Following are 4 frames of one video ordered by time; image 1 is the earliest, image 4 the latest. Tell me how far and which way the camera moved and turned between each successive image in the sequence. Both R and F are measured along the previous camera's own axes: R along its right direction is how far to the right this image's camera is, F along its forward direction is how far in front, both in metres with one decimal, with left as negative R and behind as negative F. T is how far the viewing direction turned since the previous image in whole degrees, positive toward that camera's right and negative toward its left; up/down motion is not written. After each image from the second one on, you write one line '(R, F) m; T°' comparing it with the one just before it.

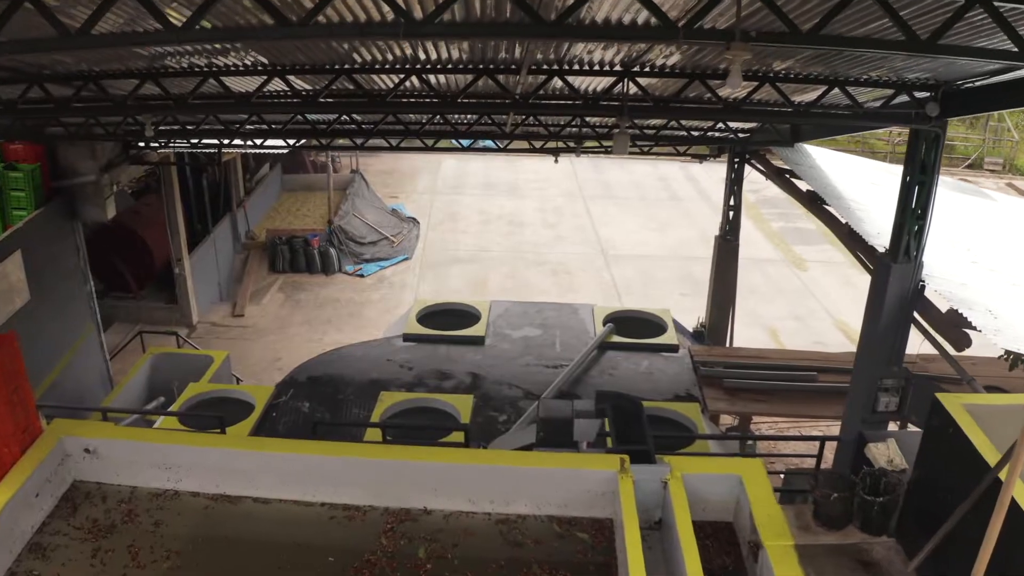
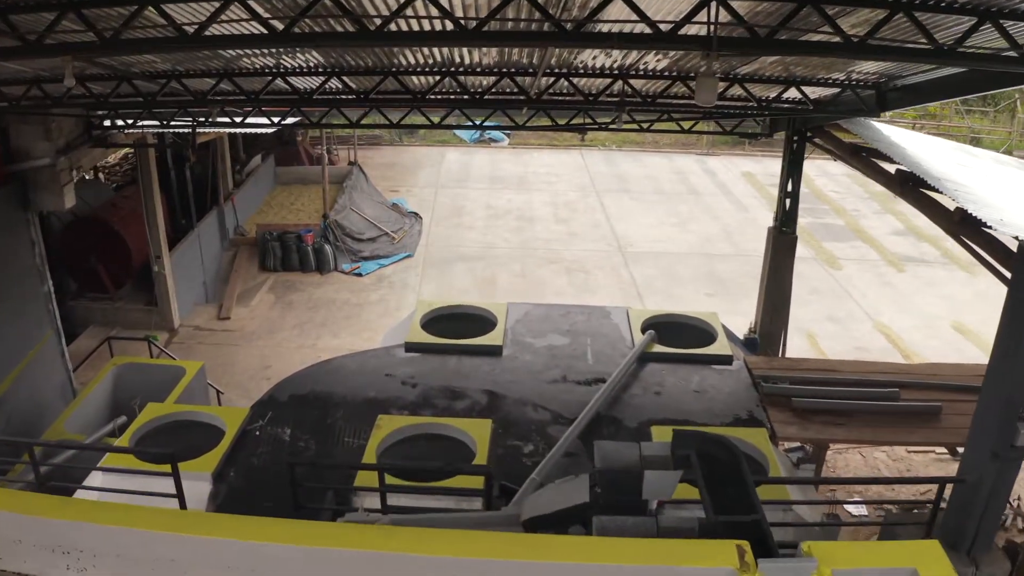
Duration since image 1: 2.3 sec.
(-0.3, +1.8) m; 0°
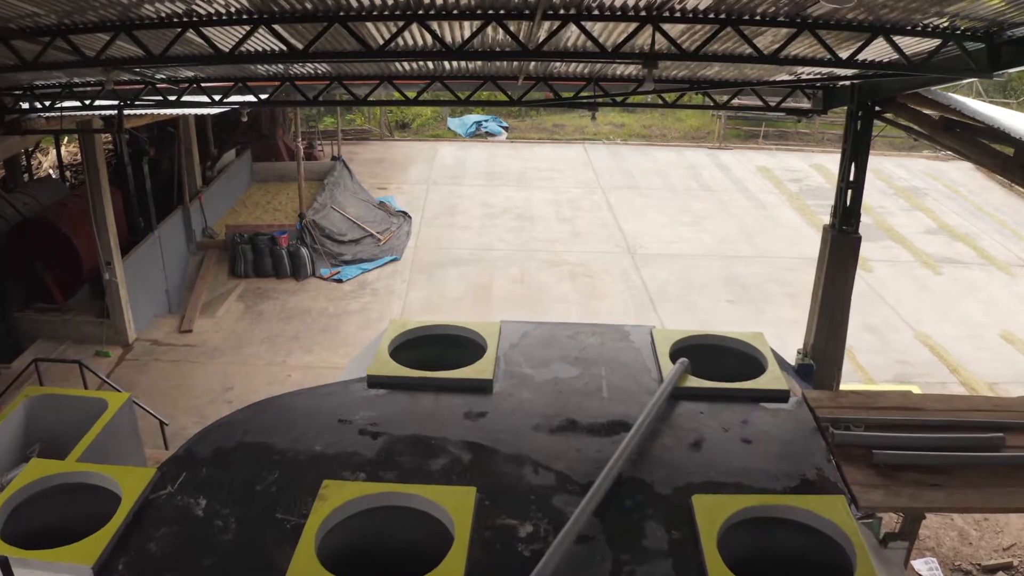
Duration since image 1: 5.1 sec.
(+0.1, +2.0) m; 0°
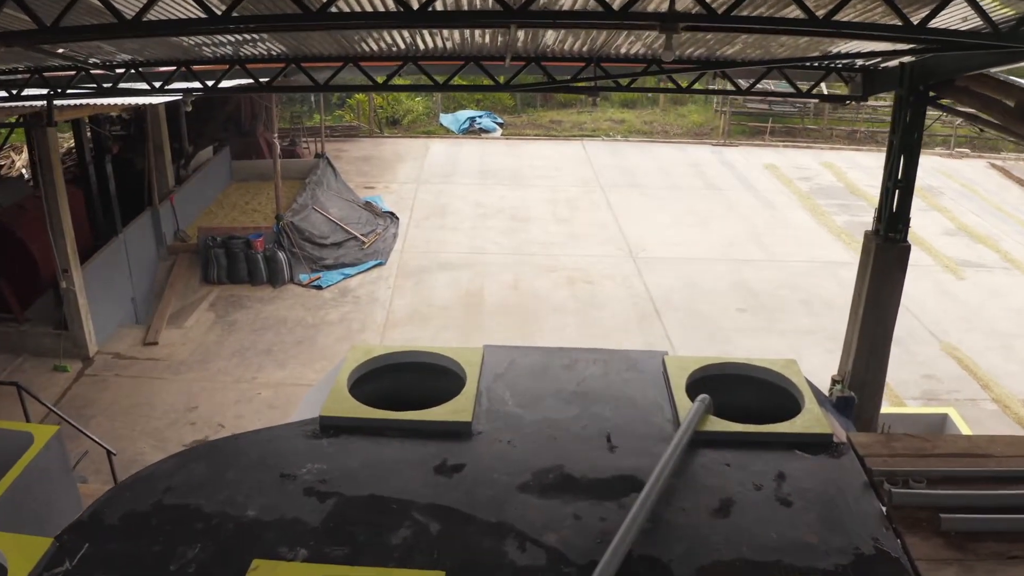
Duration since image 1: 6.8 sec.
(+0.1, +1.3) m; 0°
